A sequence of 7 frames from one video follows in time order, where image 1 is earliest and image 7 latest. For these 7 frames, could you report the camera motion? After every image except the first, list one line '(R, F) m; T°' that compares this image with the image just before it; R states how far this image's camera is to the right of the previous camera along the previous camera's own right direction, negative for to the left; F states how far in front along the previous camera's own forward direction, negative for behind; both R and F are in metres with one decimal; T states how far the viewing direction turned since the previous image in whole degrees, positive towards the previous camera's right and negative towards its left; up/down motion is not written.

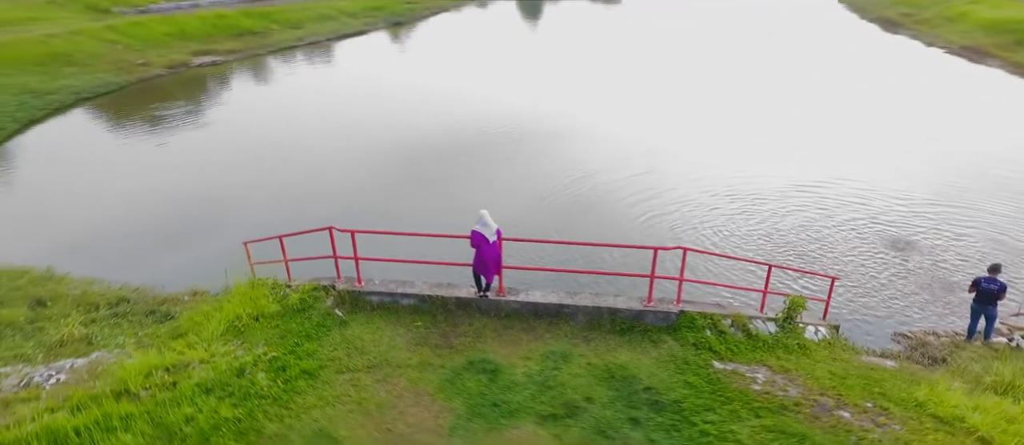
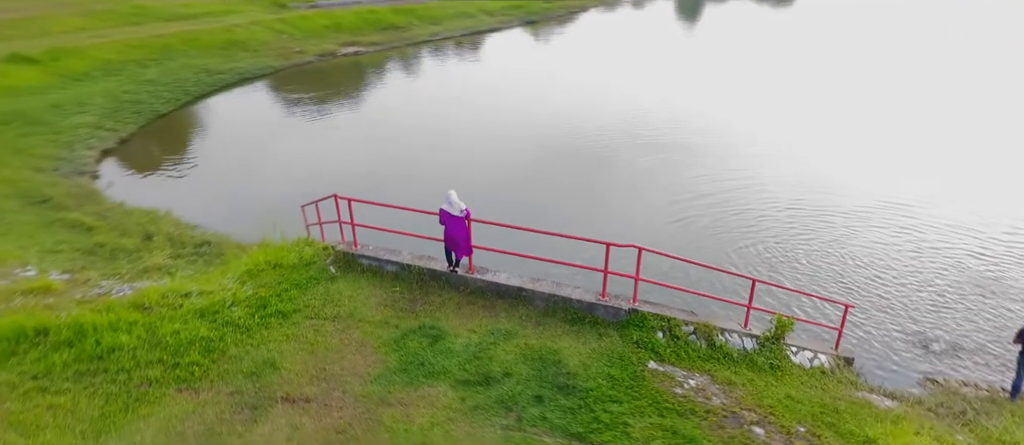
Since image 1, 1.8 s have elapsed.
(+2.2, -0.2) m; -13°
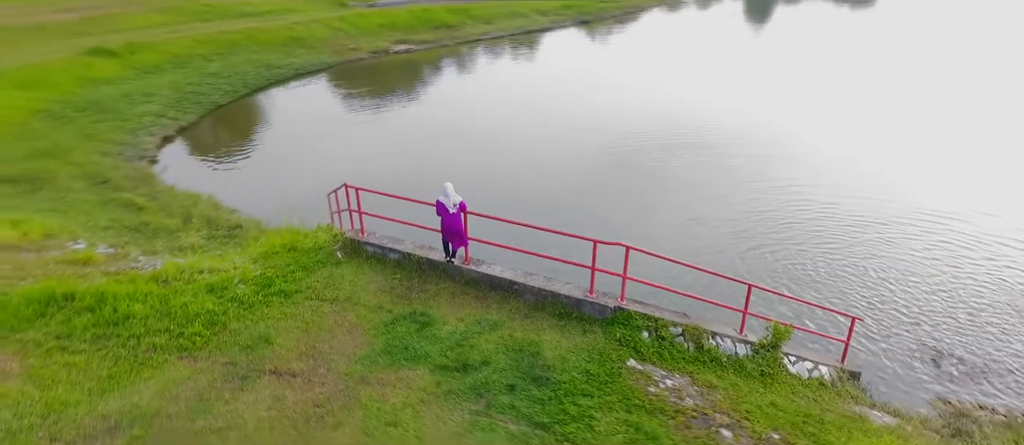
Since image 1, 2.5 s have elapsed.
(+0.8, -0.1) m; -5°
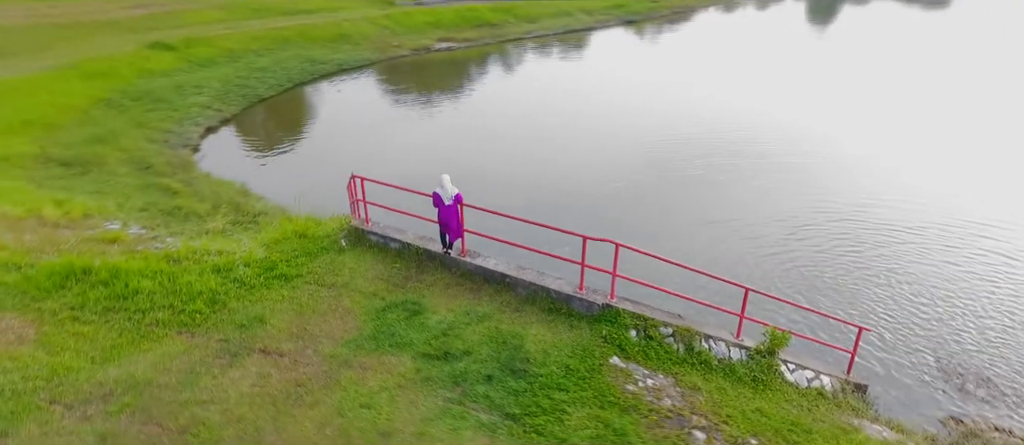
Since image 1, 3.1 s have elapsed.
(+0.7, 0.0) m; -4°
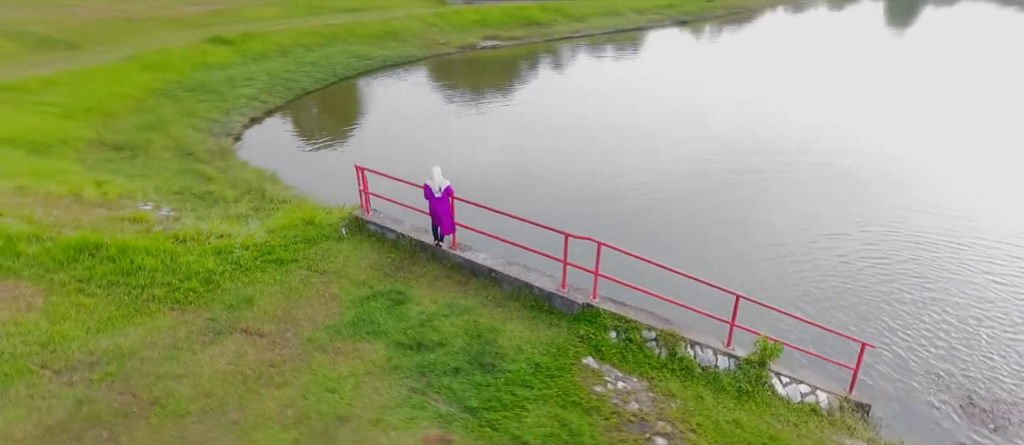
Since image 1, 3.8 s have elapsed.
(+0.8, +0.1) m; -5°
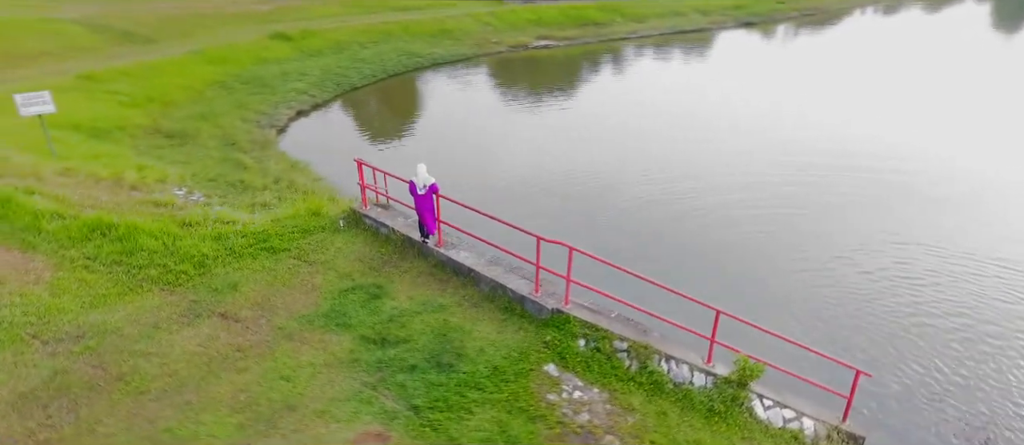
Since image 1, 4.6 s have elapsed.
(+1.1, +0.2) m; -6°
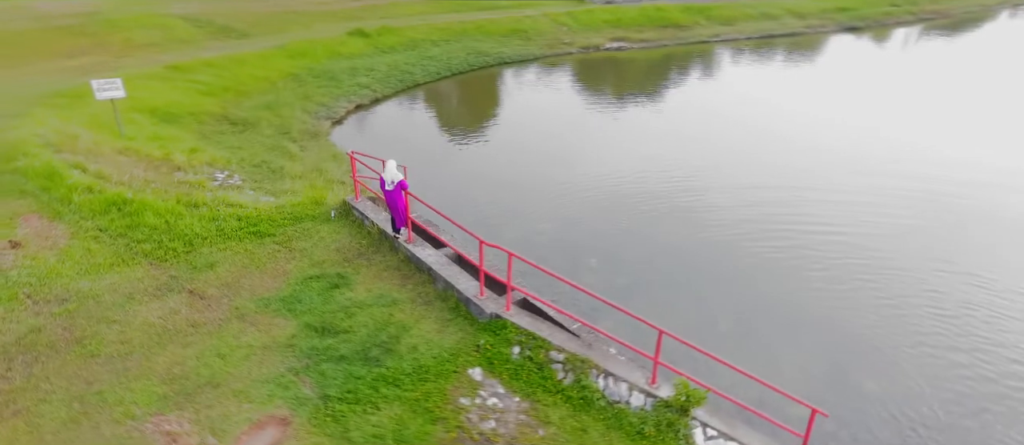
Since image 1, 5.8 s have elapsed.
(+1.7, +0.2) m; -8°
